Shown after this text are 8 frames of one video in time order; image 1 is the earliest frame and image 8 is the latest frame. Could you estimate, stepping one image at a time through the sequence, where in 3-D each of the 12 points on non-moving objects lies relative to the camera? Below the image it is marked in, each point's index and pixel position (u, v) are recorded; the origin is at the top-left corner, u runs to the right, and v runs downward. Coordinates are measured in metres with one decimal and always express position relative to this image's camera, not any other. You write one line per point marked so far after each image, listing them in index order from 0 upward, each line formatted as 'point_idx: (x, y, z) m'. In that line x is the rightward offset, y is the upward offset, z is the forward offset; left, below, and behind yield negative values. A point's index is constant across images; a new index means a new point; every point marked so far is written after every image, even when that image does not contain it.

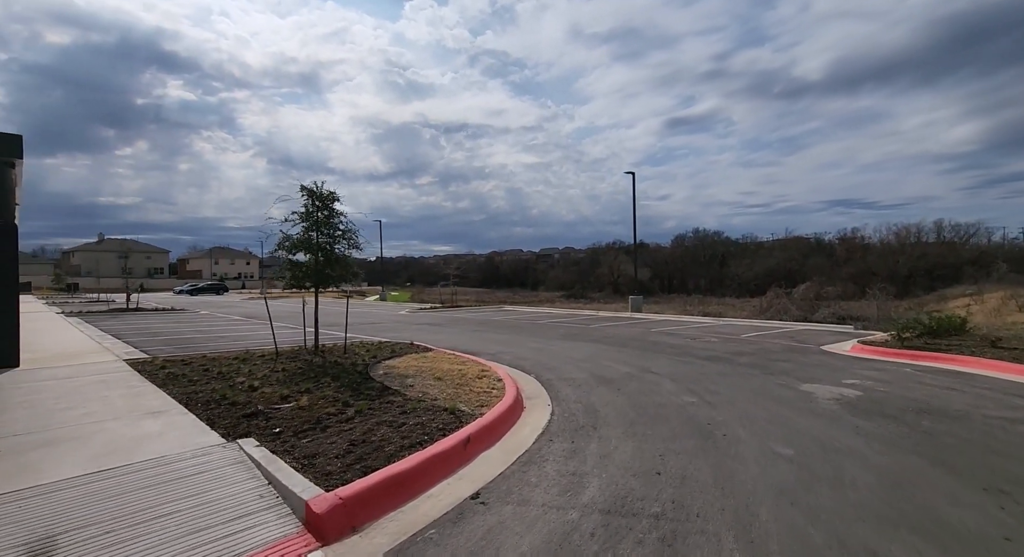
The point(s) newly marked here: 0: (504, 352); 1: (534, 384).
0: (-0.3, -2.0, +12.9) m
1: (+0.3, -2.0, +8.9) m
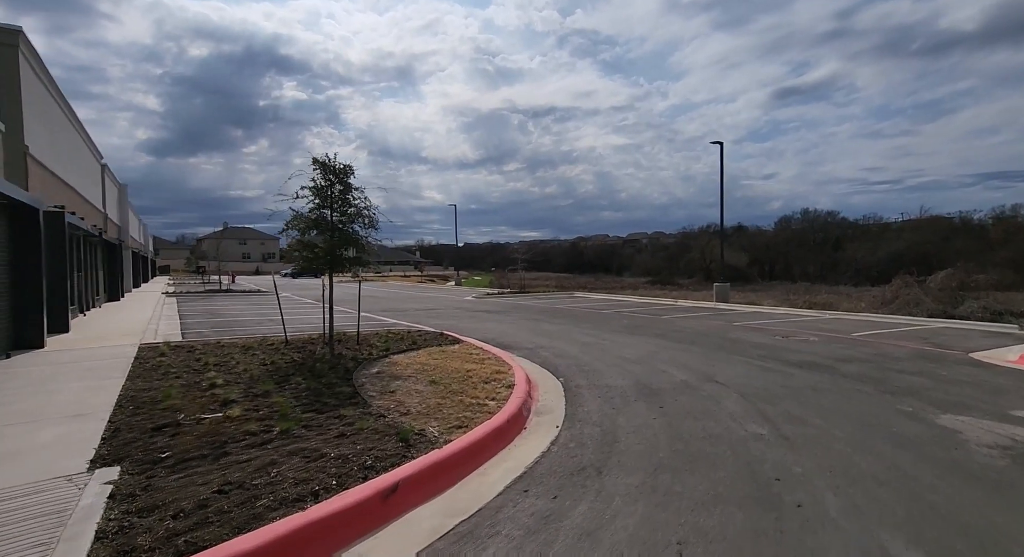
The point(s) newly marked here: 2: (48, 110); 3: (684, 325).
0: (+0.7, -1.6, +11.2) m
1: (+0.6, -1.7, +7.1) m
2: (-13.3, +4.9, +14.0) m
3: (+5.5, -1.5, +15.5) m
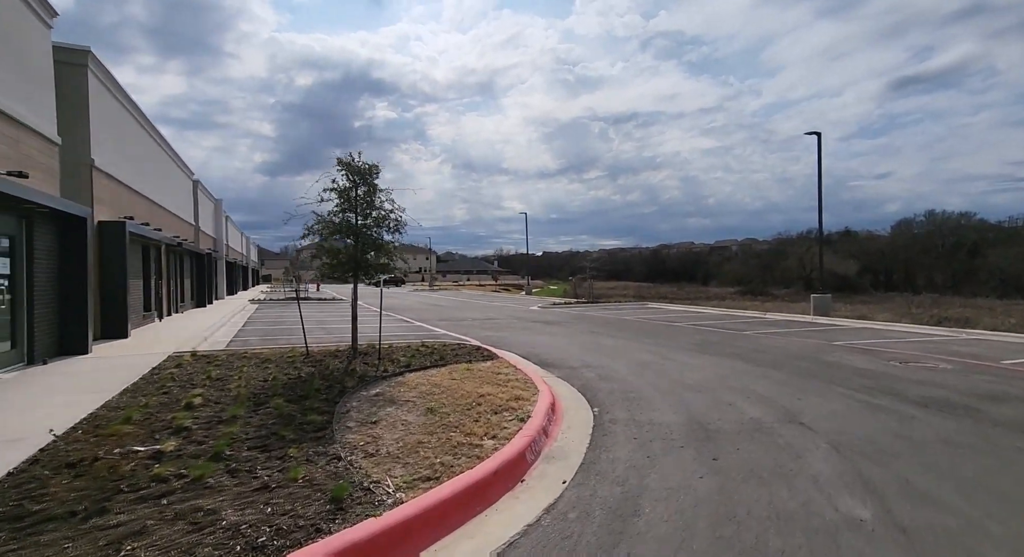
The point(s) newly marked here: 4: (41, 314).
0: (+1.6, -1.8, +9.7) m
1: (+0.8, -1.8, +5.7) m
2: (-11.7, +4.6, +14.9) m
3: (+7.1, -1.8, +13.2) m
4: (-8.5, -0.6, +8.7) m
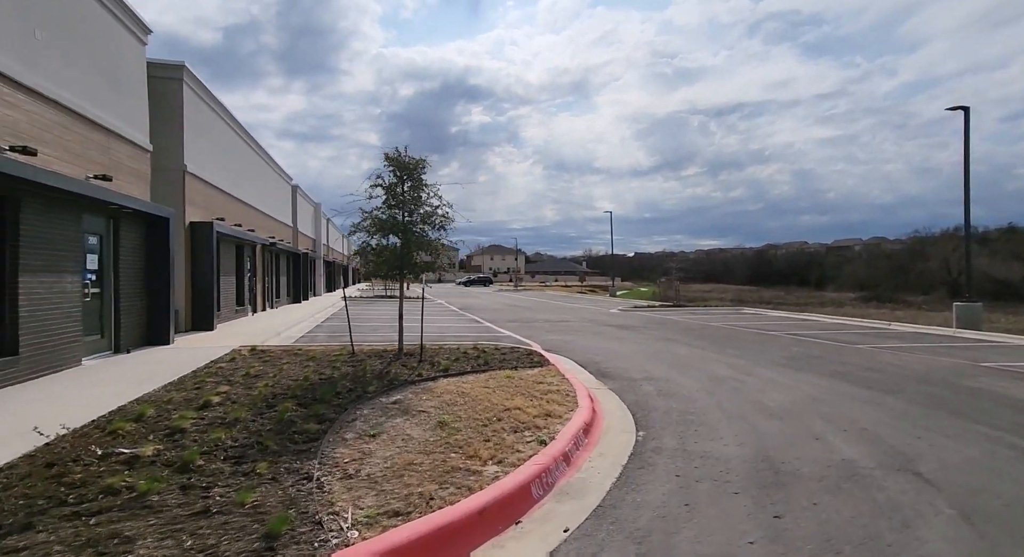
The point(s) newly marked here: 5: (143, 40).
0: (+2.5, -1.8, +8.6) m
1: (+1.0, -1.8, +4.8) m
2: (-9.5, +4.7, +16.2) m
3: (+8.5, -1.9, +11.0) m
4: (-7.5, -0.6, +9.5) m
5: (-8.0, +5.2, +10.5) m
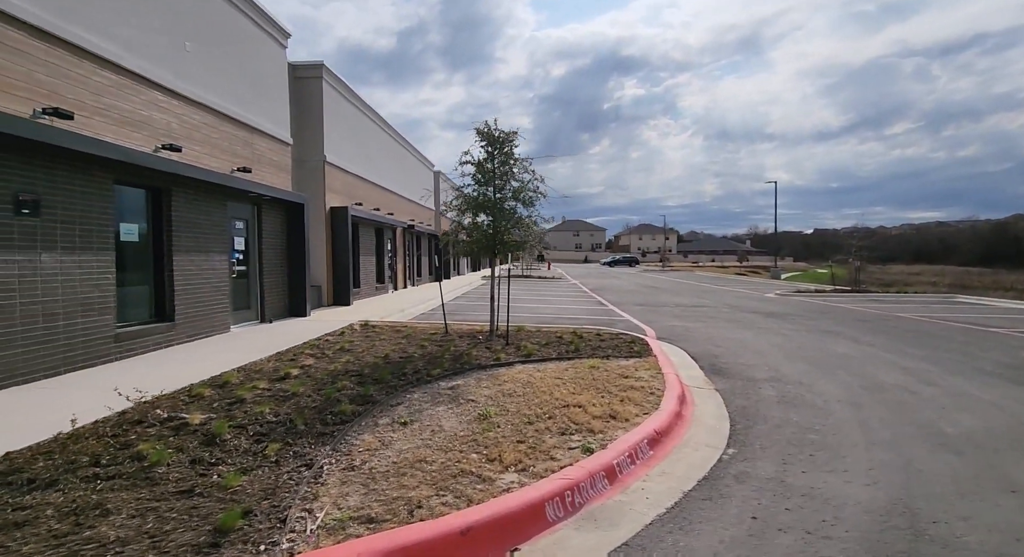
0: (+3.9, -1.5, +7.0) m
1: (+1.3, -1.7, +3.9) m
2: (-5.3, +5.5, +17.6) m
3: (+10.4, -1.5, +7.4) m
4: (-5.4, -0.1, +10.8) m
5: (-5.6, +5.7, +11.7) m
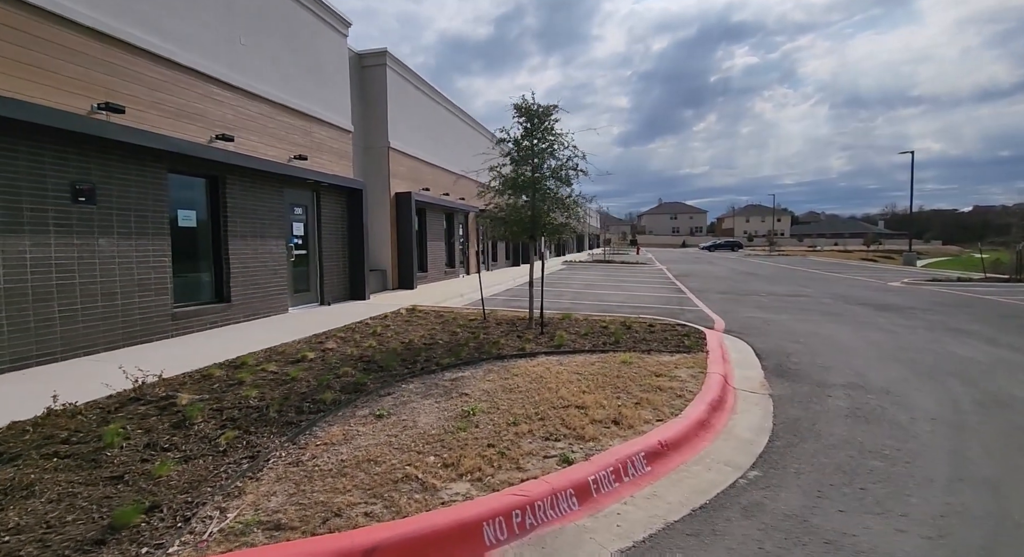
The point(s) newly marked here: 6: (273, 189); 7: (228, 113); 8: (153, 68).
0: (+4.1, -1.3, +5.8) m
1: (+0.9, -1.6, +3.2) m
2: (-2.7, +6.0, +17.7) m
3: (+10.6, -1.4, +4.9) m
4: (-4.2, +0.3, +11.3) m
5: (-4.2, +6.1, +12.0) m
6: (-4.7, +1.7, +9.4) m
7: (-5.0, +2.9, +8.5) m
8: (-5.3, +3.1, +7.1) m
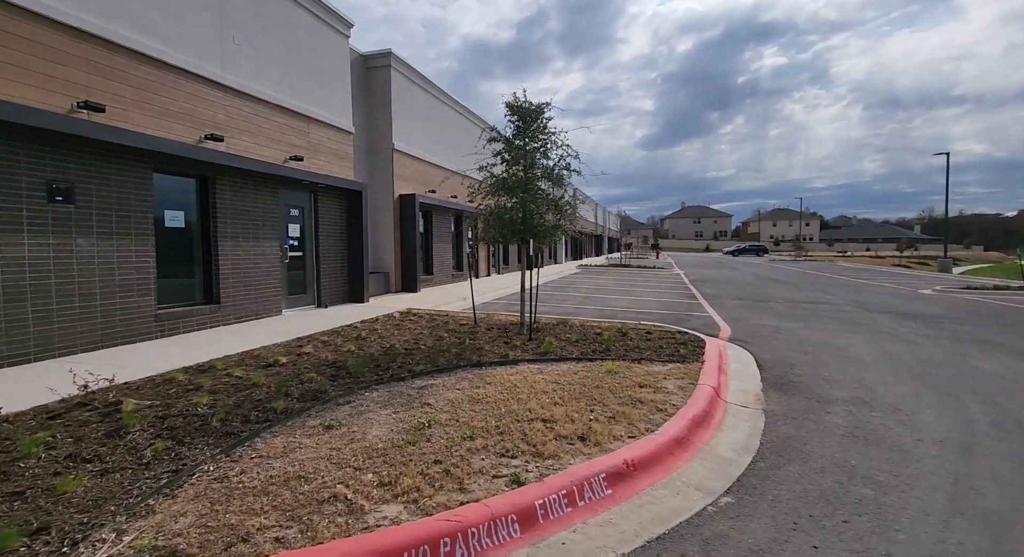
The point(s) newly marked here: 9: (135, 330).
0: (+3.9, -1.4, +5.3) m
1: (+0.6, -1.6, +2.9) m
2: (-2.4, +5.9, +17.6) m
3: (+10.2, -1.5, +4.2) m
4: (-4.2, +0.2, +11.2) m
5: (-4.1, +6.1, +11.9) m
6: (-4.8, +1.7, +9.4) m
7: (-5.1, +2.9, +8.5) m
8: (-5.5, +3.1, +7.1) m
9: (-5.4, -0.7, +6.9) m
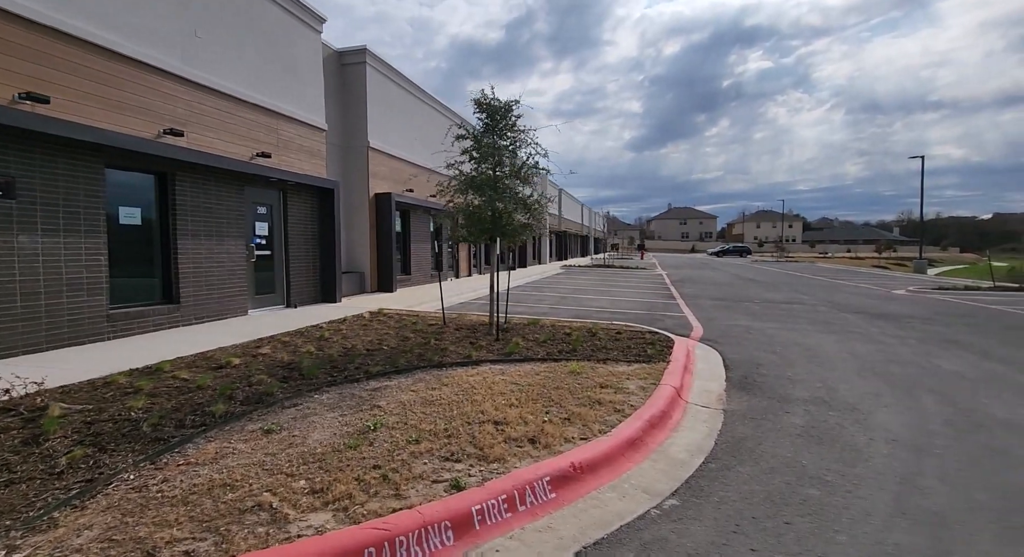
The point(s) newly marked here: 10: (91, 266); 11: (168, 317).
0: (+3.4, -1.4, +5.3) m
1: (+0.2, -1.6, +2.8) m
2: (-3.2, +5.9, +17.4) m
3: (+9.8, -1.5, +4.3) m
4: (-4.8, +0.2, +11.0) m
5: (-4.7, +6.1, +11.7) m
6: (-5.3, +1.7, +9.1) m
7: (-5.7, +2.9, +8.2) m
8: (-6.0, +3.1, +6.9) m
9: (-5.9, -0.7, +6.6) m
10: (-5.8, +0.2, +6.7) m
11: (-5.6, -0.6, +8.0) m
